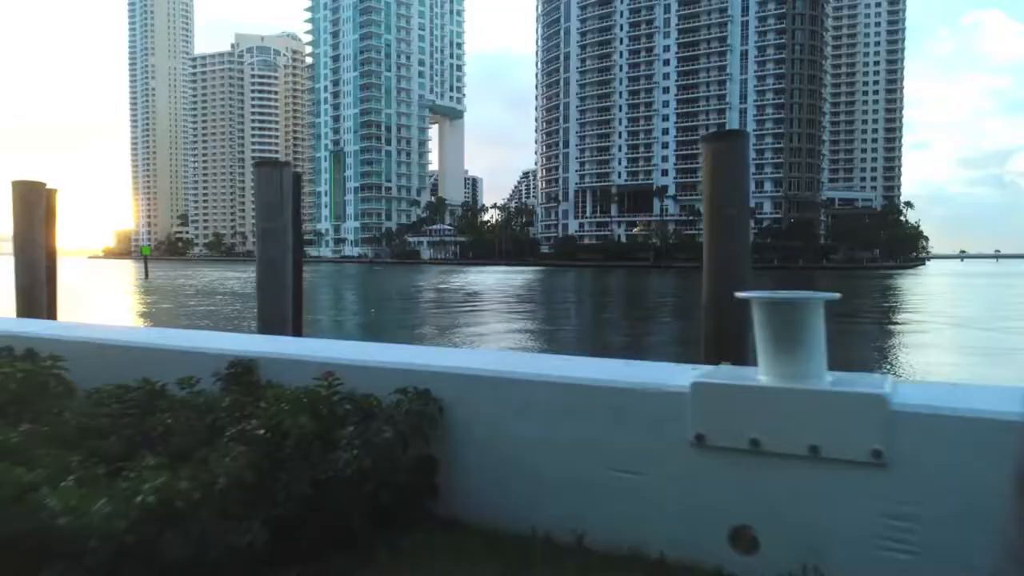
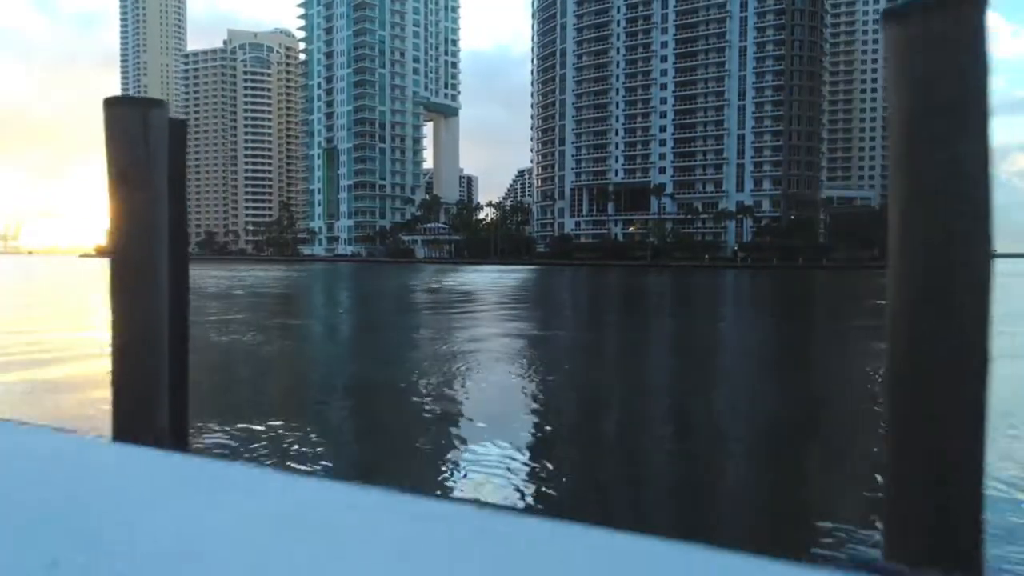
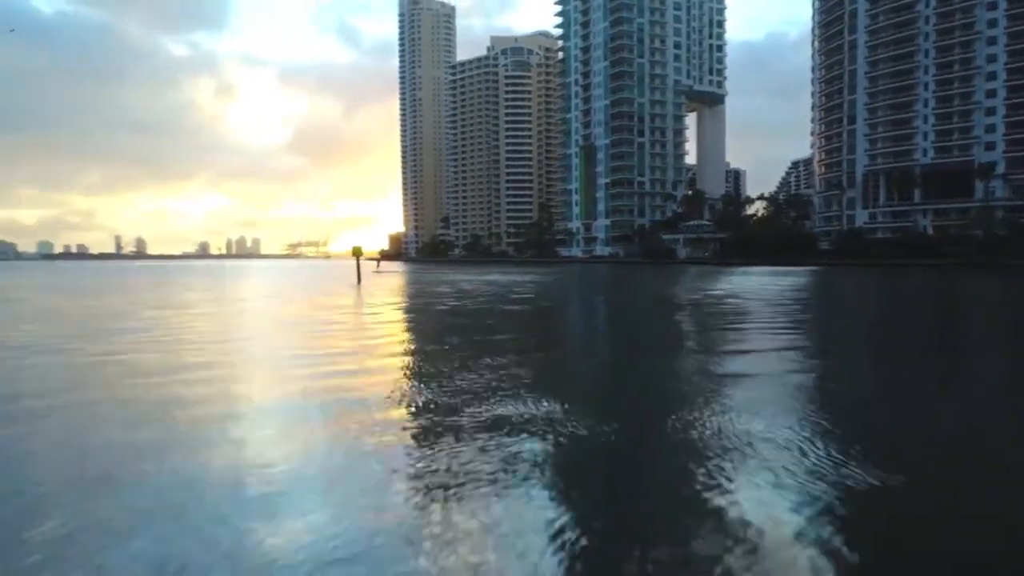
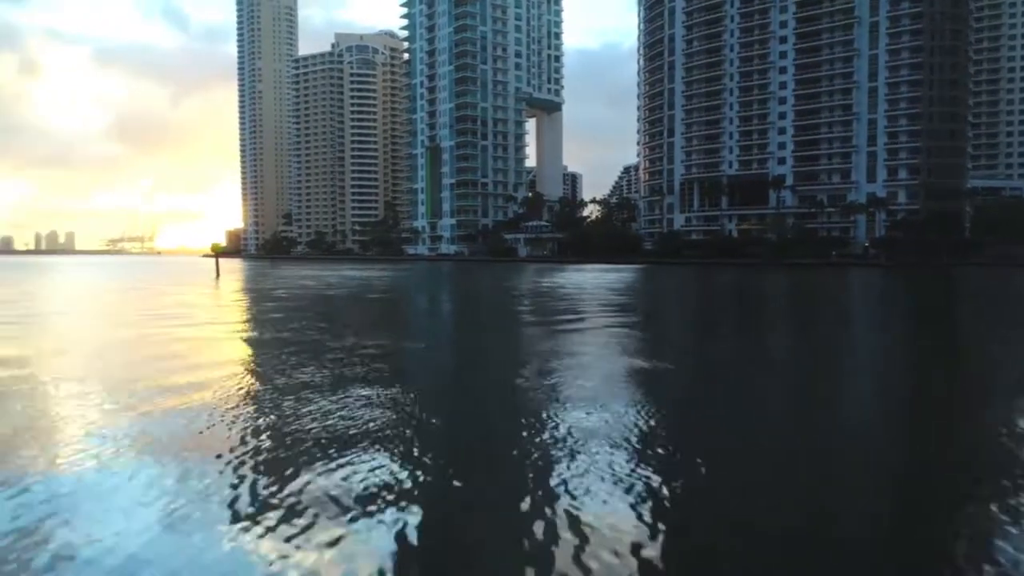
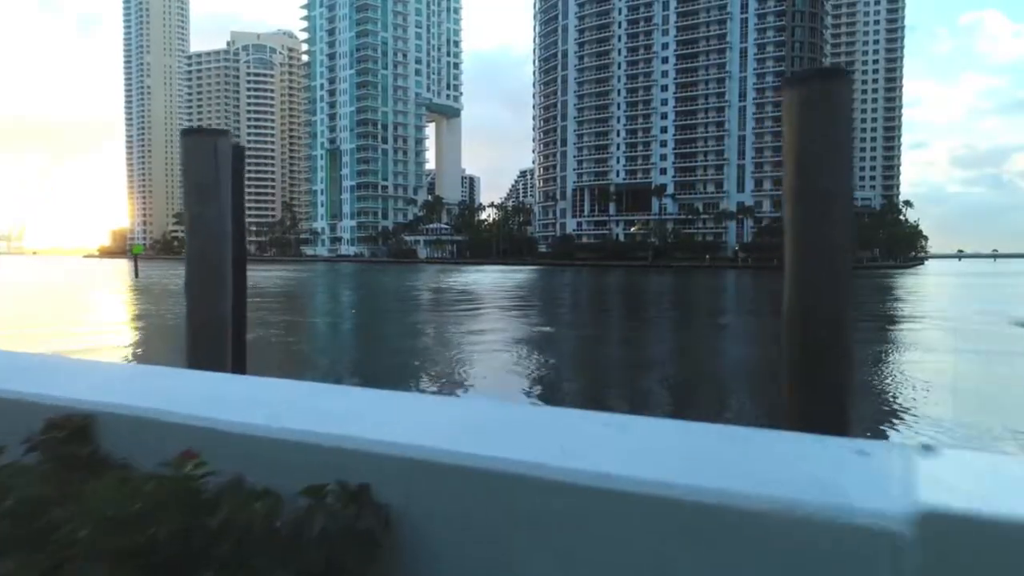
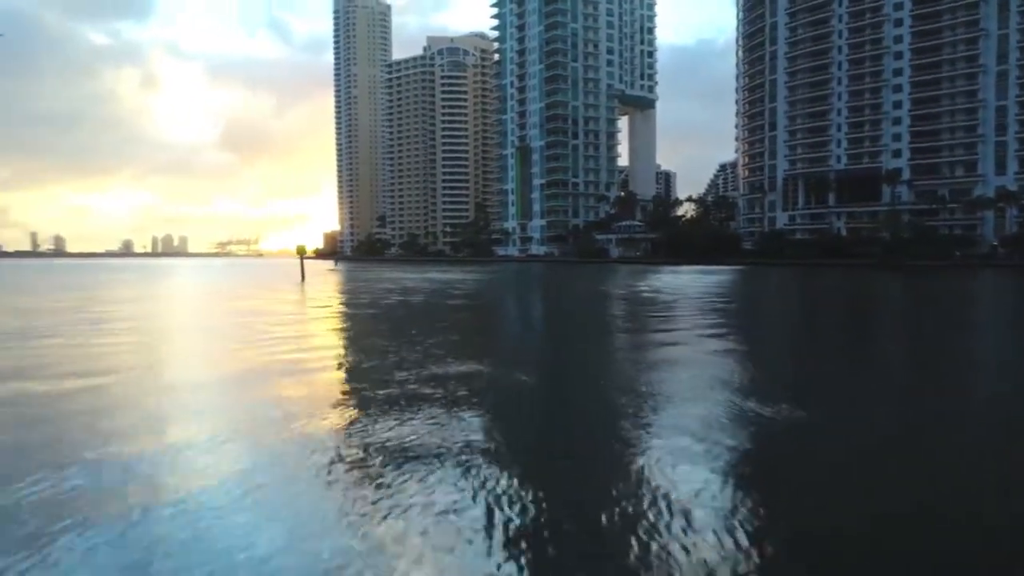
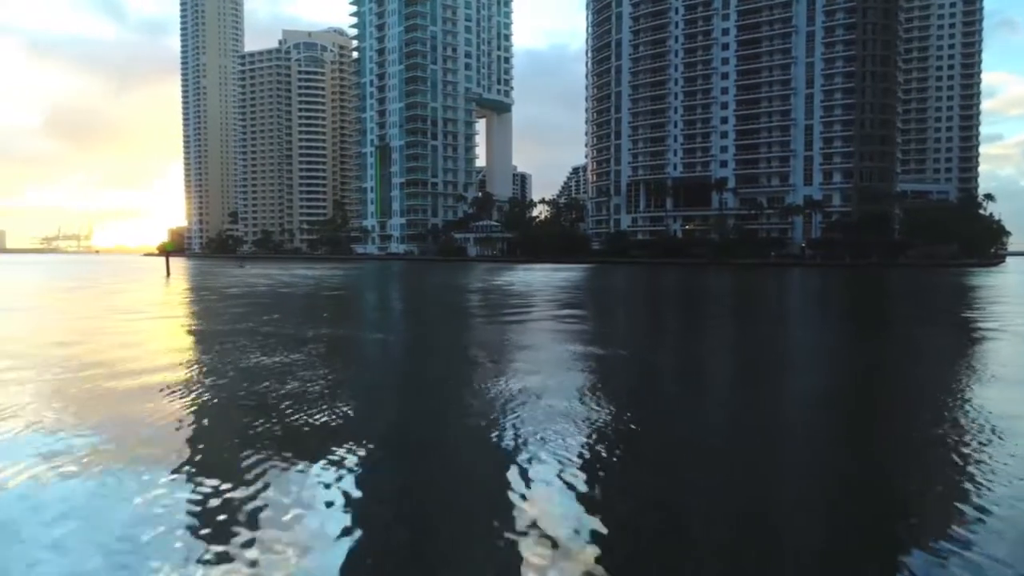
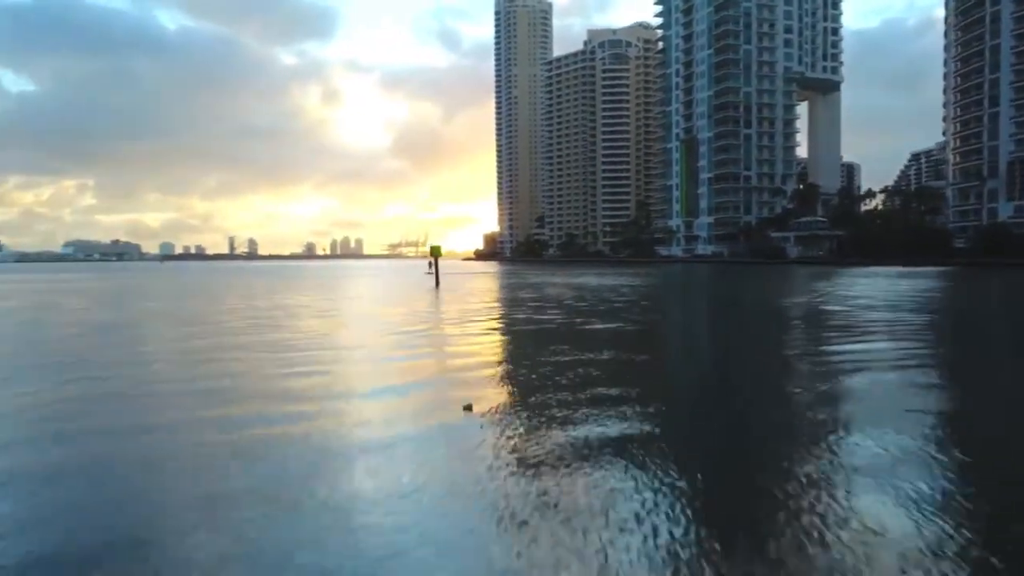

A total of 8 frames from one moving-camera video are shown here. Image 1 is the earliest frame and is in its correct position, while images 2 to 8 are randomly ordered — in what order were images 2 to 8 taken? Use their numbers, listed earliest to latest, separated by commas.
5, 2, 7, 4, 6, 3, 8
